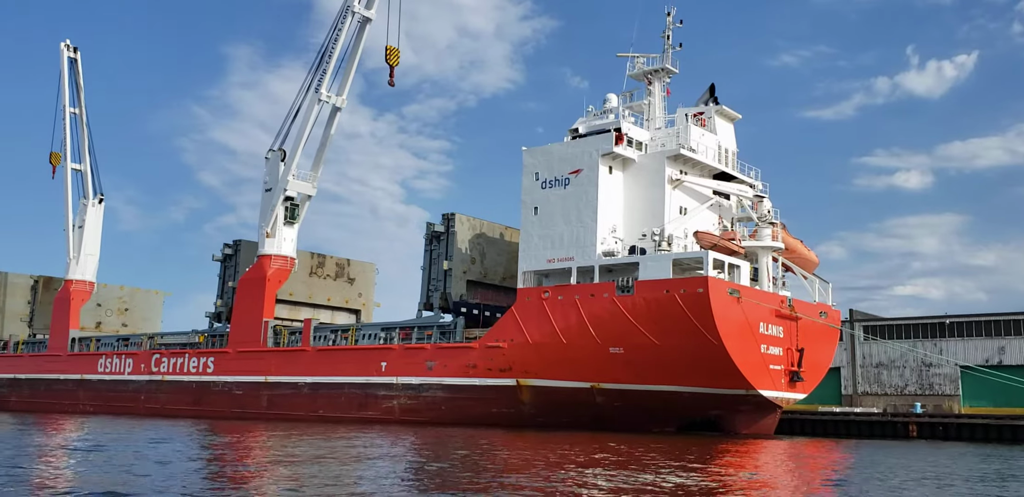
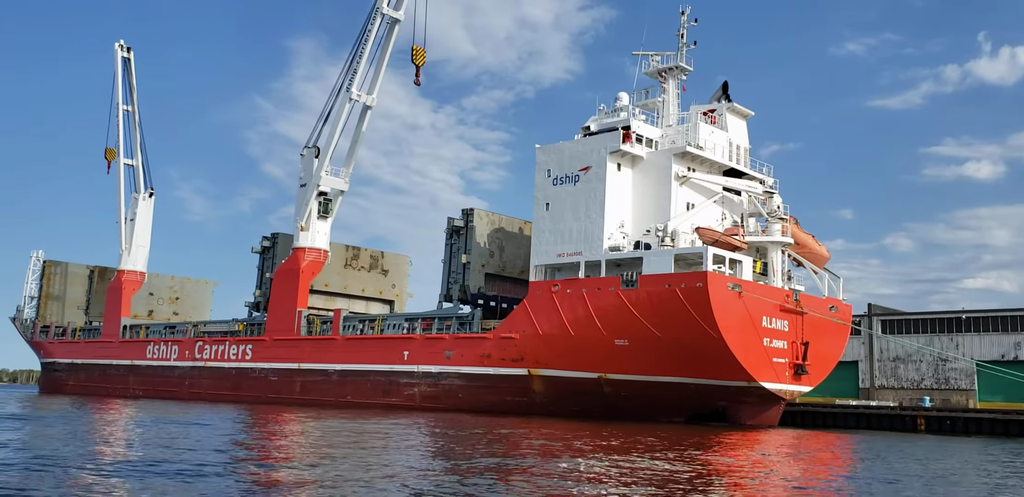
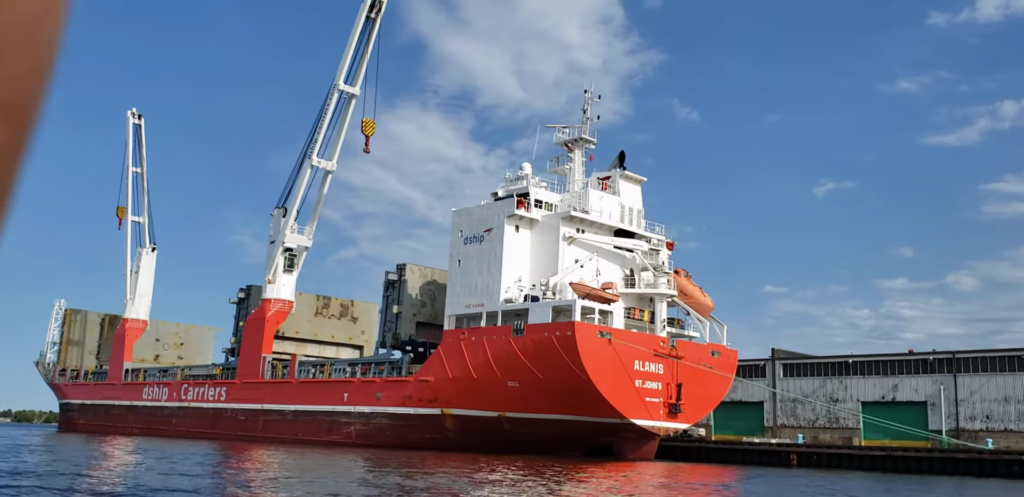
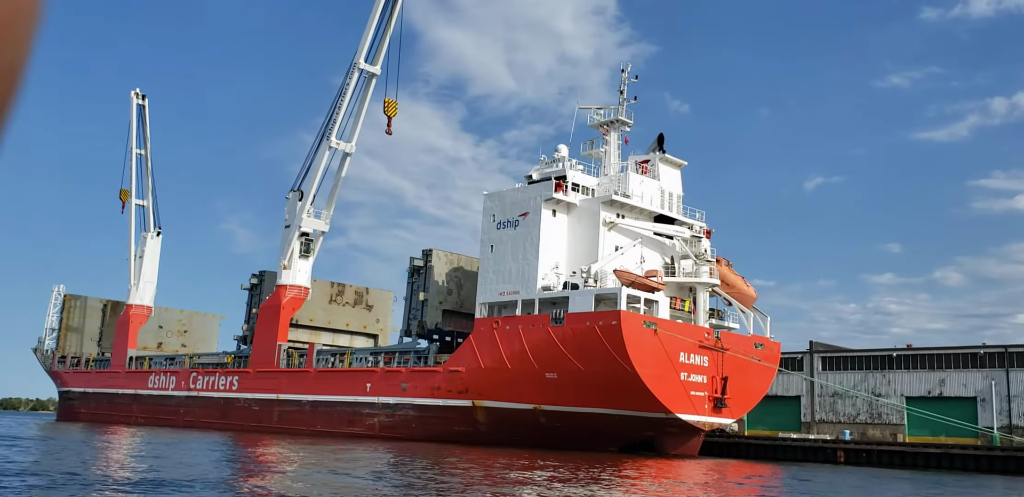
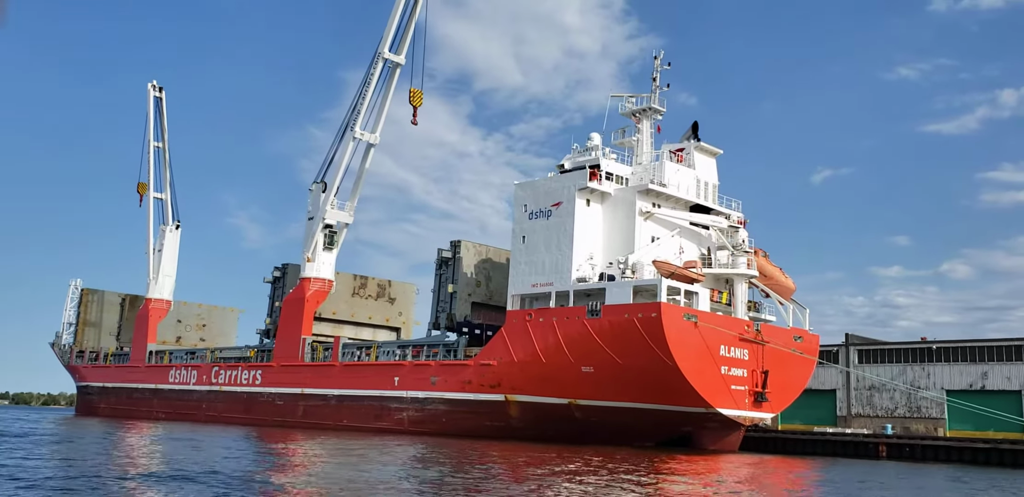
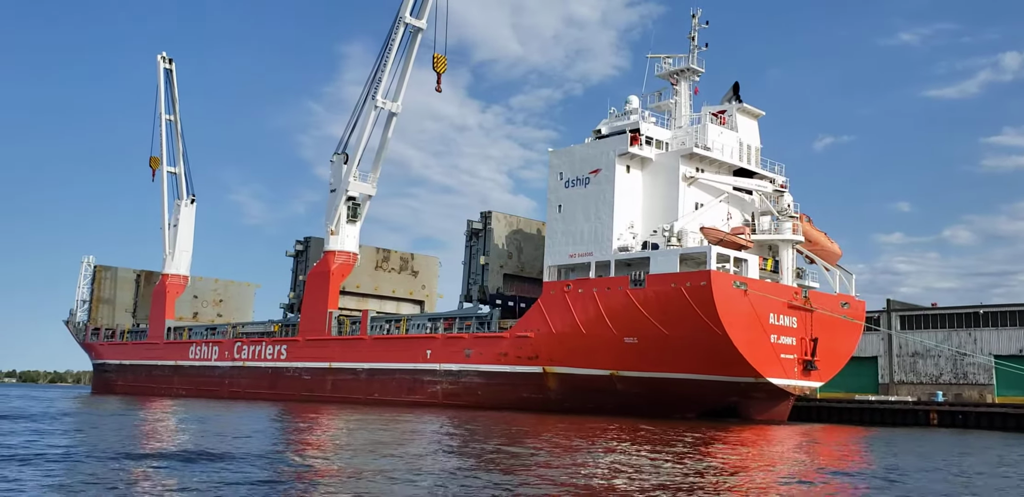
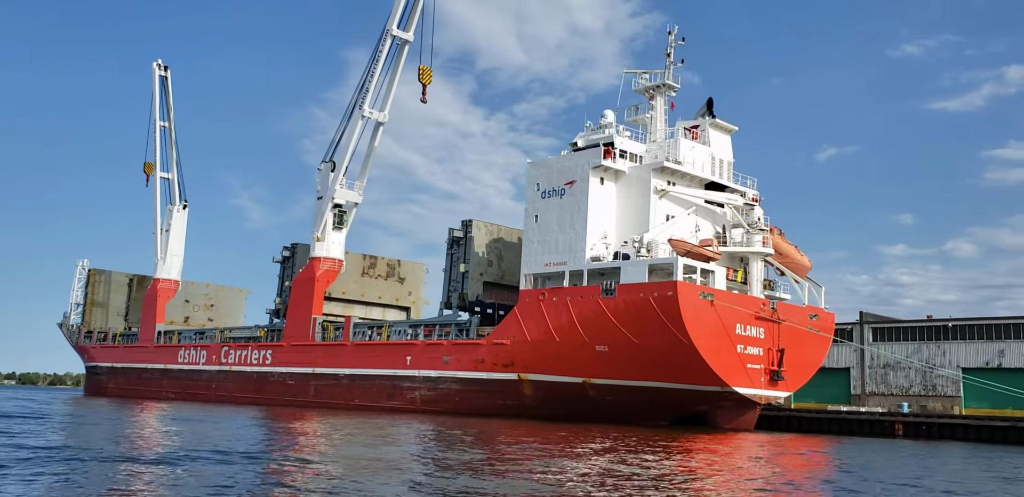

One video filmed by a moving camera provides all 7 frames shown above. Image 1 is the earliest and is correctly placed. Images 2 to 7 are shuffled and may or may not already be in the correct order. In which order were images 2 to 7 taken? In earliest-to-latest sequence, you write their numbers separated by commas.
2, 6, 7, 5, 4, 3
